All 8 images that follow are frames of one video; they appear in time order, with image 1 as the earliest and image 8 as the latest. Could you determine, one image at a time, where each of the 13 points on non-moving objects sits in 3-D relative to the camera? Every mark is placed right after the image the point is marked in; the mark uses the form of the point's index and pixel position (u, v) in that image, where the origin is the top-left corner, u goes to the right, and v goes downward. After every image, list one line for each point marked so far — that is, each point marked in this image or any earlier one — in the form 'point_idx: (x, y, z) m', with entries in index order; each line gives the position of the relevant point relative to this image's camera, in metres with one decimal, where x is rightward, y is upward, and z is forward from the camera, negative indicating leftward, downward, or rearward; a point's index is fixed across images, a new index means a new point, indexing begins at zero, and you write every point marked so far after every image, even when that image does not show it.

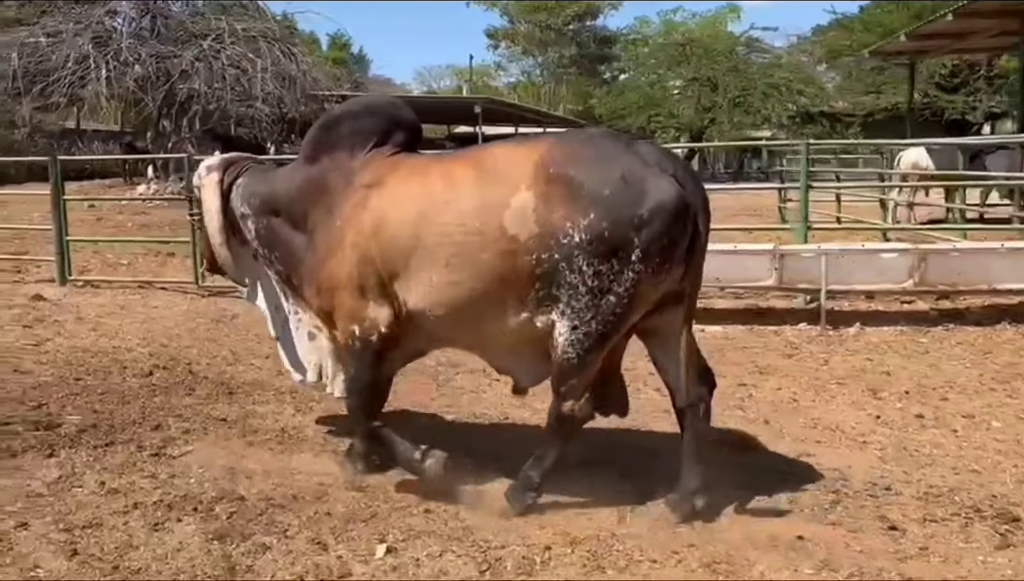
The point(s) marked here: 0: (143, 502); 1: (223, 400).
0: (-2.0, -1.1, +4.6) m
1: (-2.2, -0.8, +6.5) m
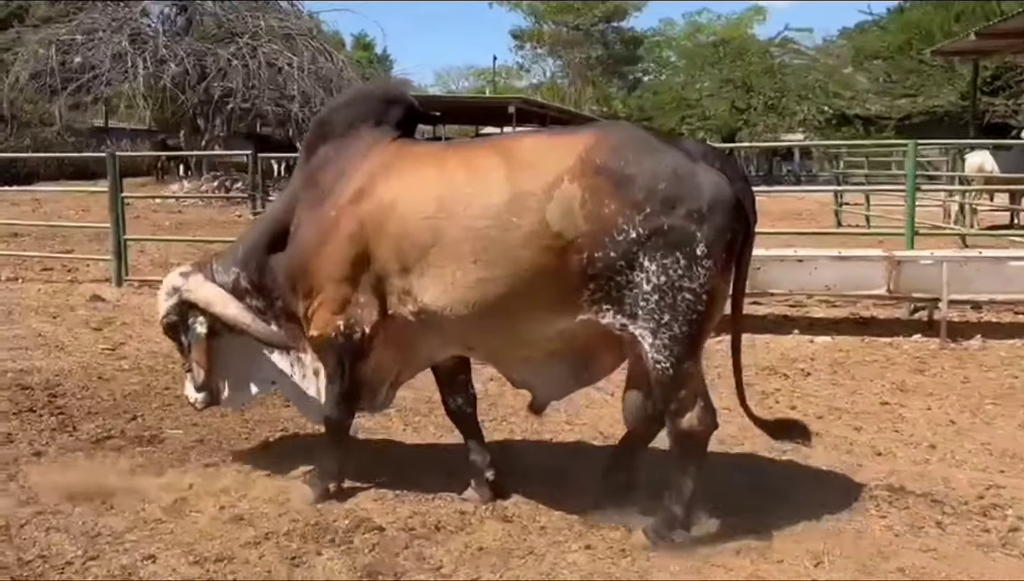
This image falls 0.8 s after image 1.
0: (-1.1, -1.2, +4.1) m
1: (-1.3, -0.9, +6.0) m
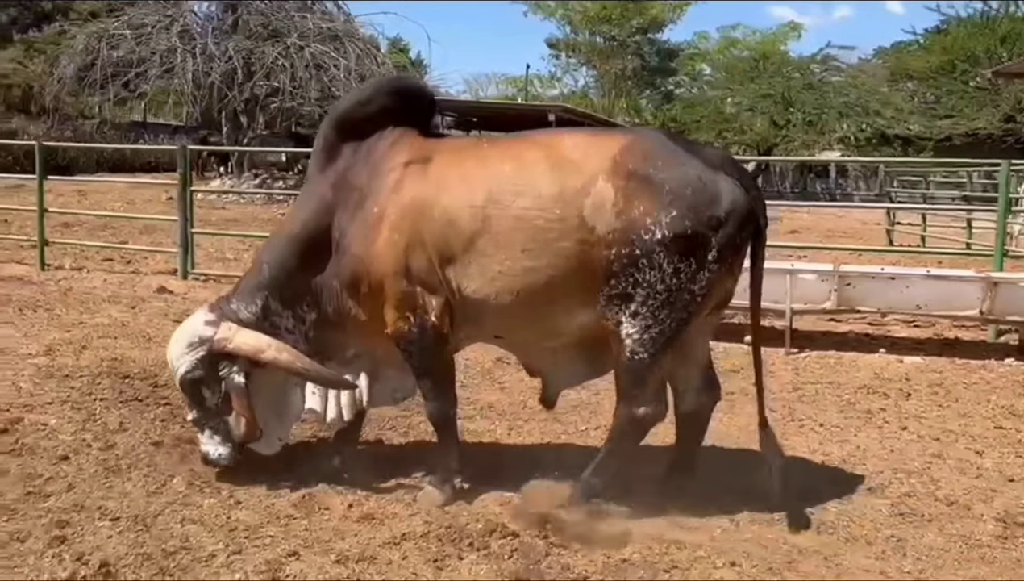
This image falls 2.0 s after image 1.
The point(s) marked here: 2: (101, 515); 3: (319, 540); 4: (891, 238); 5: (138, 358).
0: (-0.5, -1.1, +4.0) m
1: (-0.6, -0.8, +6.0) m
2: (-1.9, -1.1, +4.0) m
3: (-0.9, -1.1, +3.9) m
4: (+7.7, +1.1, +17.4) m
5: (-2.9, -0.5, +6.7) m
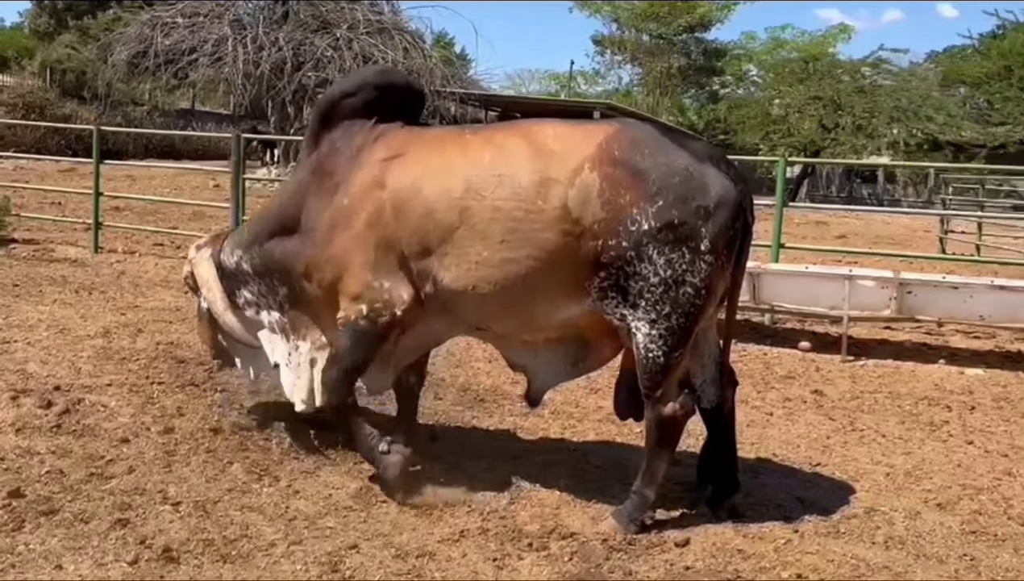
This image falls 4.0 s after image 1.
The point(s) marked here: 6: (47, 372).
0: (-0.2, -1.1, +4.0) m
1: (-0.3, -0.8, +5.9) m
2: (-1.6, -1.0, +4.1) m
3: (-0.6, -1.1, +3.9) m
4: (+8.6, +0.9, +17.0) m
5: (-2.5, -0.4, +6.7) m
6: (-3.1, -0.5, +5.8) m
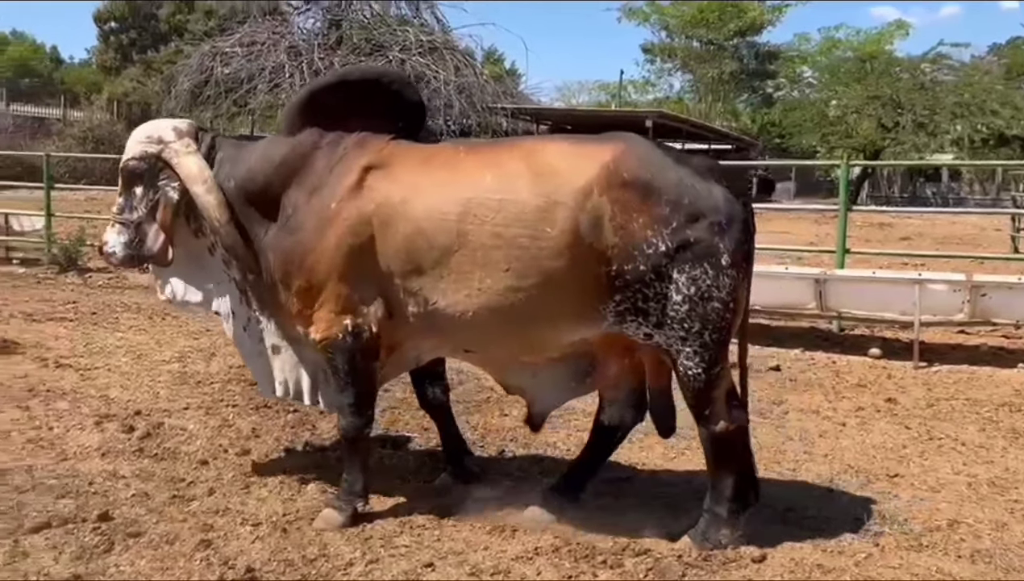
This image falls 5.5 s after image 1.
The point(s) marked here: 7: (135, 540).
0: (+0.1, -1.2, +4.0) m
1: (+0.2, -0.9, +5.9) m
2: (-1.3, -1.1, +4.2) m
3: (-0.3, -1.2, +3.9) m
4: (+9.7, +0.9, +16.4) m
5: (-2.0, -0.6, +6.9) m
6: (-2.7, -0.7, +6.0) m
7: (-1.7, -1.1, +3.9) m
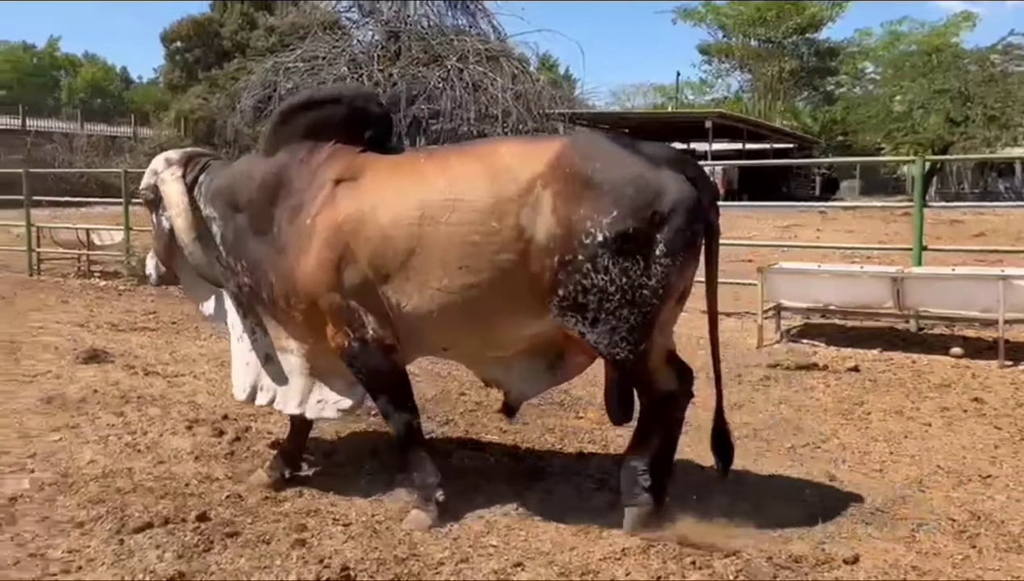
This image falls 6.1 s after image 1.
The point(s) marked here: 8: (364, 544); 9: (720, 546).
0: (+0.5, -1.2, +4.0) m
1: (+0.7, -0.9, +5.9) m
2: (-0.9, -1.1, +4.3) m
3: (+0.1, -1.2, +4.0) m
4: (+10.9, +1.0, +15.8) m
5: (-1.4, -0.7, +7.0) m
6: (-2.1, -0.8, +6.1) m
7: (-1.3, -1.2, +4.0) m
8: (-0.7, -1.2, +4.0) m
9: (+1.0, -1.2, +4.0) m
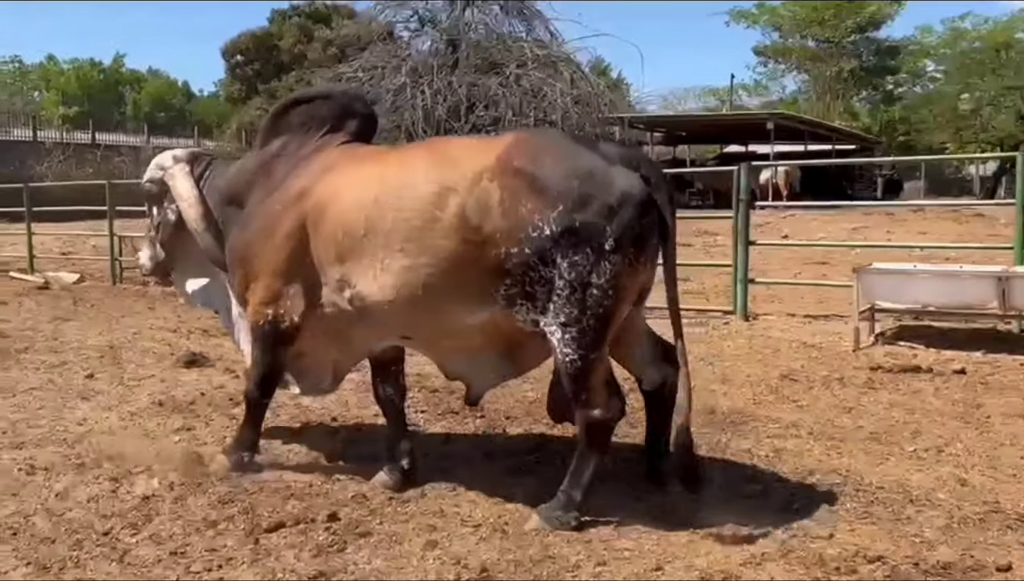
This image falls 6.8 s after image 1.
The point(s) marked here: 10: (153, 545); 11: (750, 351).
0: (+1.2, -1.2, +3.9) m
1: (+1.5, -0.9, +5.8) m
2: (-0.2, -1.1, +4.2) m
3: (+0.7, -1.2, +3.9) m
4: (+12.1, +0.9, +15.1) m
5: (-0.6, -0.7, +7.0) m
6: (-1.4, -0.8, +6.2) m
7: (-0.7, -1.2, +4.0) m
8: (-0.1, -1.2, +4.0) m
9: (+1.6, -1.2, +3.9) m
10: (-1.7, -1.2, +4.1) m
11: (+2.3, -0.6, +8.4) m
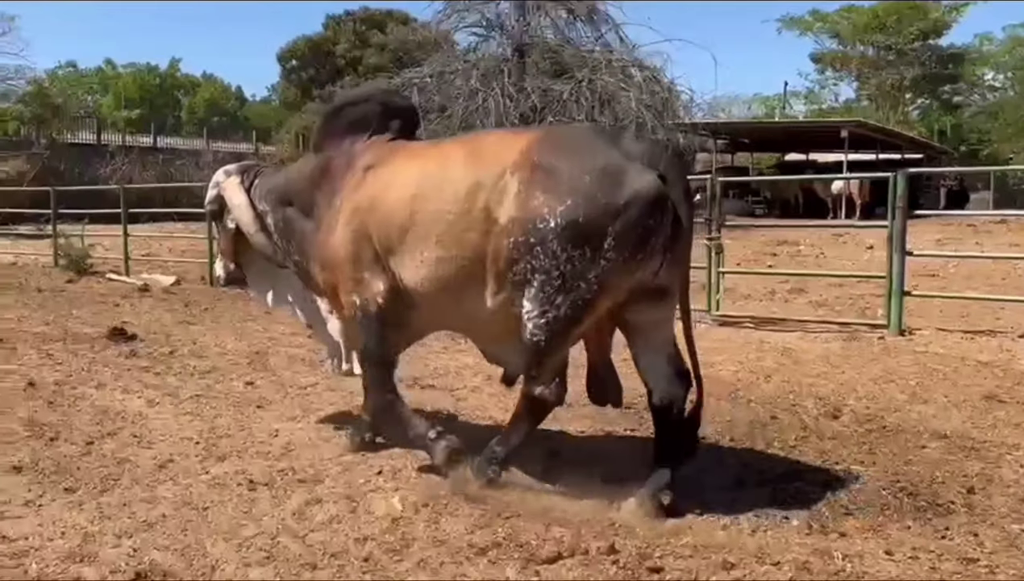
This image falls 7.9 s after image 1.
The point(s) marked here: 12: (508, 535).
0: (+2.5, -1.3, +3.5) m
1: (+2.8, -1.0, +5.4) m
2: (+1.1, -1.2, +3.9) m
3: (+2.1, -1.3, +3.5) m
4: (+13.9, +0.6, +14.2) m
5: (+0.8, -0.8, +6.7) m
6: (0.0, -0.9, +5.9) m
7: (+0.6, -1.2, +3.7) m
8: (+1.2, -1.2, +3.6) m
9: (+2.9, -1.3, +3.5) m
10: (-0.4, -1.2, +3.7) m
11: (+3.8, -0.7, +8.0) m
12: (0.0, -1.1, +4.1) m
